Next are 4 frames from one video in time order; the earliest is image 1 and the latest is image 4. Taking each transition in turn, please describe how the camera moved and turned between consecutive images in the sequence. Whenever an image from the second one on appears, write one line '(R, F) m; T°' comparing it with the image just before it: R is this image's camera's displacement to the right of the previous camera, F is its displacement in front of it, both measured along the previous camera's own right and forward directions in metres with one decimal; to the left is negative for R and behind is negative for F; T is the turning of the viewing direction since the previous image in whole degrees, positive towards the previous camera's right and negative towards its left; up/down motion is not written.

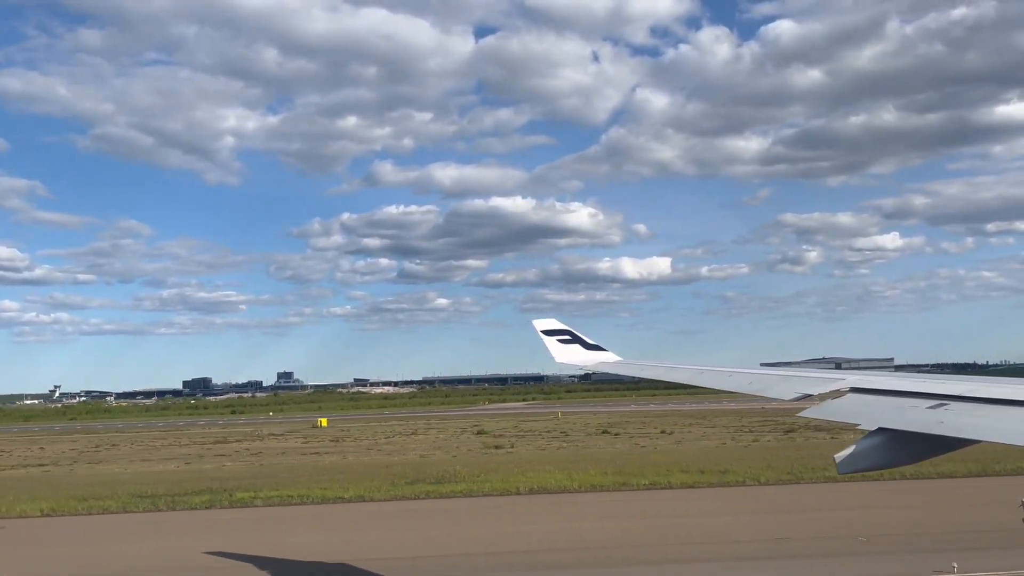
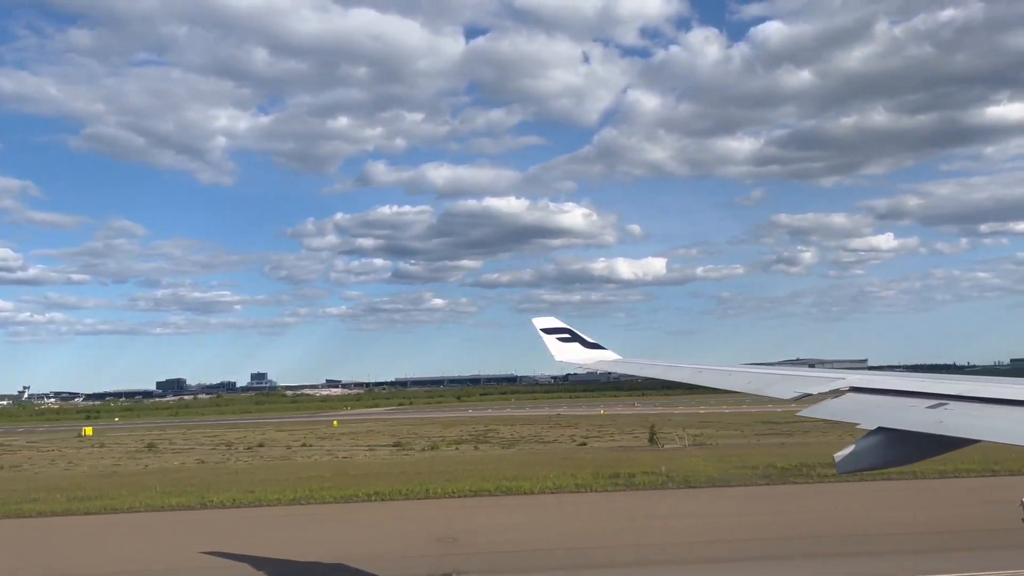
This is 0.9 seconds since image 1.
(+3.5, -0.2) m; 0°
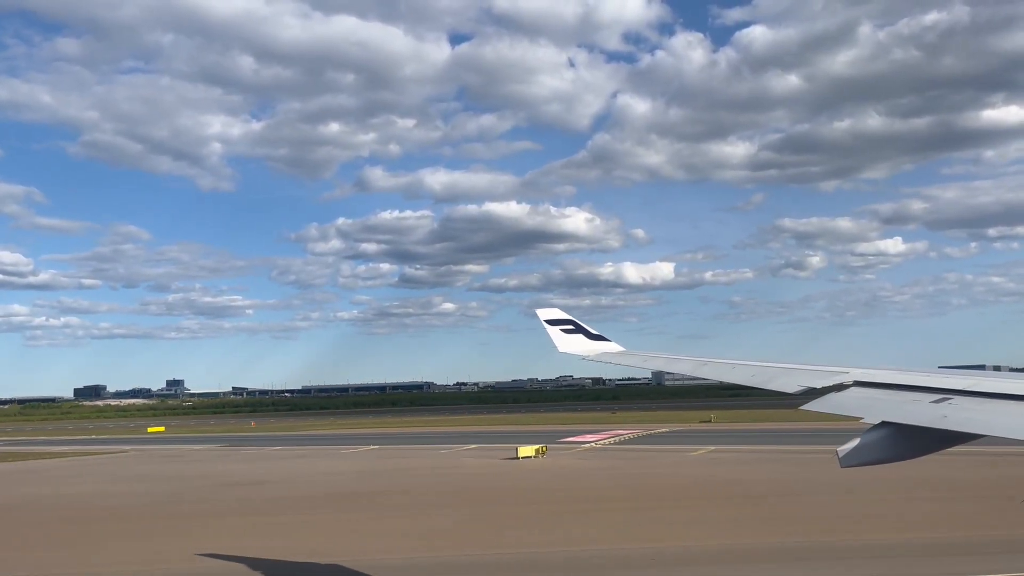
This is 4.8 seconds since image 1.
(+11.4, +1.3) m; -1°
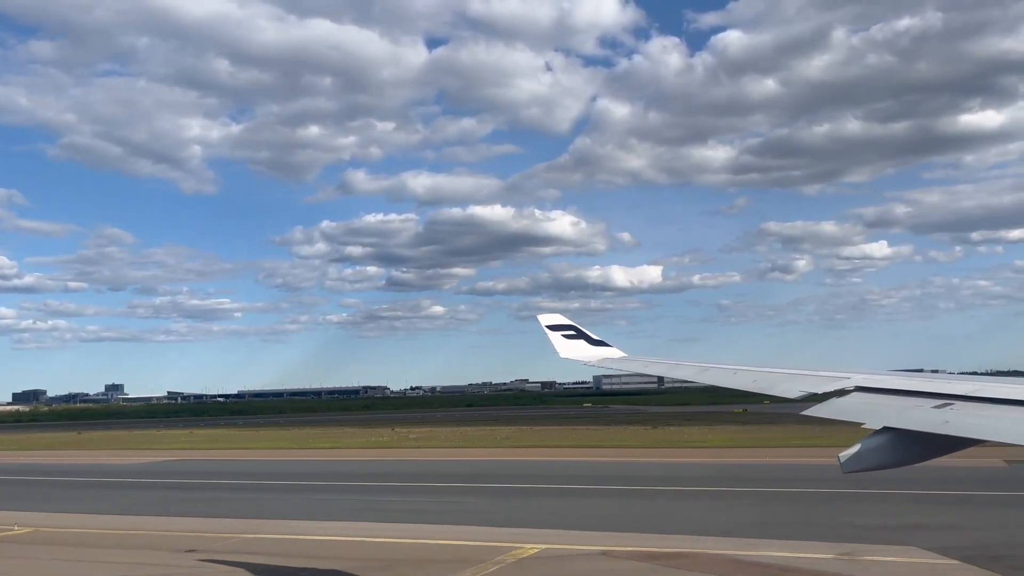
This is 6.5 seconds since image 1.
(-0.2, -0.2) m; +1°
